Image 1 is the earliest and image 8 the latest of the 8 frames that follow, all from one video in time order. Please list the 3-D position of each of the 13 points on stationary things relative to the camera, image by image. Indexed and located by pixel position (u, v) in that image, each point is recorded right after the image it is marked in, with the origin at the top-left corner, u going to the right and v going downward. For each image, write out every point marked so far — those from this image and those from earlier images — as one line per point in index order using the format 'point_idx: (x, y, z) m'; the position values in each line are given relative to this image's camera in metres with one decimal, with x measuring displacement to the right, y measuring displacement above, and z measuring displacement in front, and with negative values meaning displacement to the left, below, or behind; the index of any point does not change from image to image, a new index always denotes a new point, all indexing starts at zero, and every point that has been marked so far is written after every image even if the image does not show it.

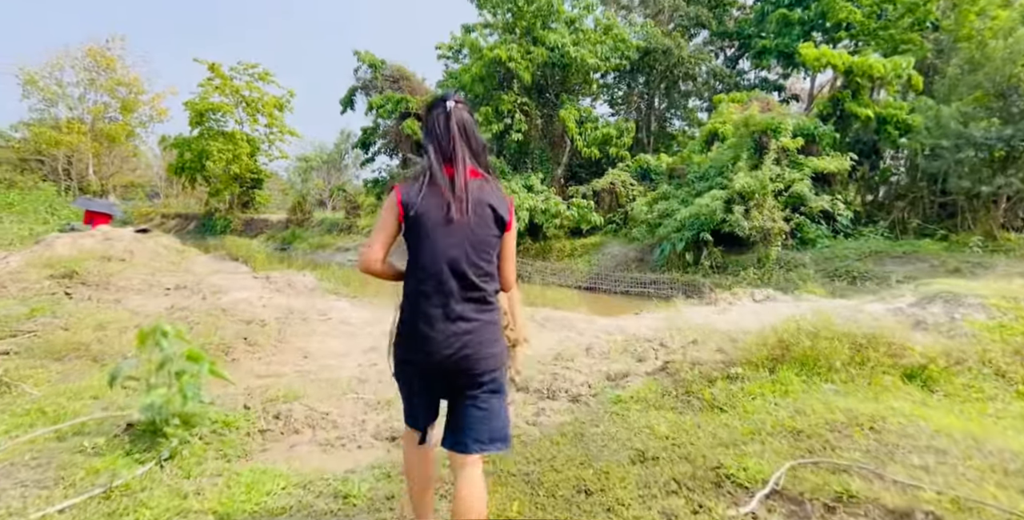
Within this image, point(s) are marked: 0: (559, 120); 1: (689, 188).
0: (+1.3, +3.7, +15.9) m
1: (+4.1, +1.6, +13.4) m
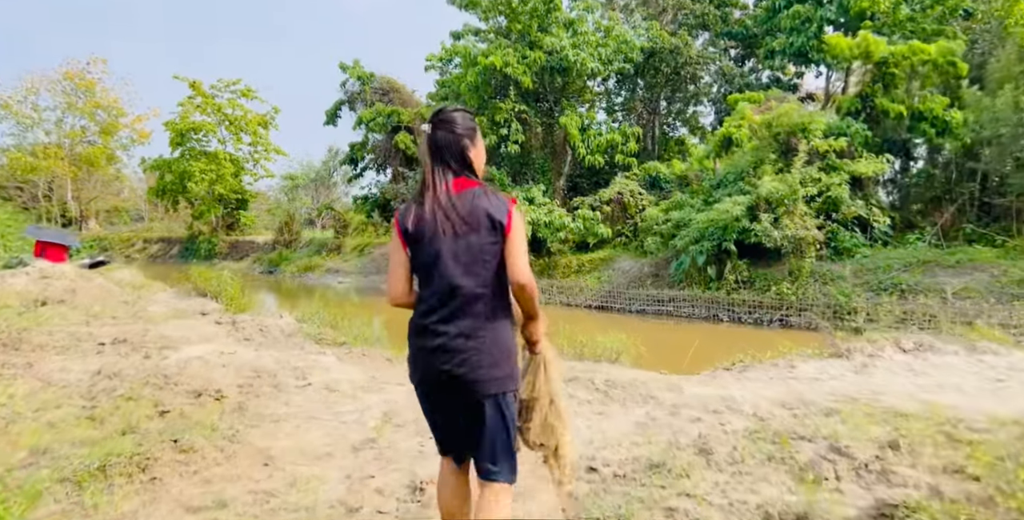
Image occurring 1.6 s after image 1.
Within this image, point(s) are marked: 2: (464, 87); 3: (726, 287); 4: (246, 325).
0: (+1.2, +3.3, +14.9) m
1: (+4.1, +1.3, +12.4) m
2: (-1.2, +4.2, +14.3) m
3: (+4.1, -0.5, +11.4) m
4: (-2.6, -0.6, +5.7) m
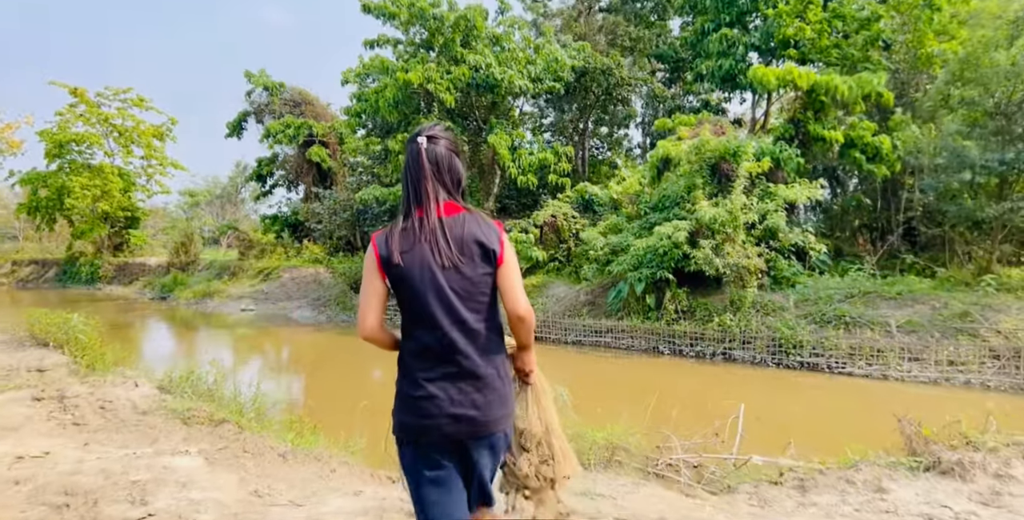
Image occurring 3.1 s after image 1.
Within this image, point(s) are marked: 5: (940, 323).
0: (-0.6, +2.7, +14.0) m
1: (+2.7, +0.8, +11.8) m
2: (-2.8, +3.5, +13.2) m
3: (+2.8, -1.0, +10.8) m
4: (-3.1, -1.0, +4.3) m
5: (+6.2, -0.9, +8.5) m
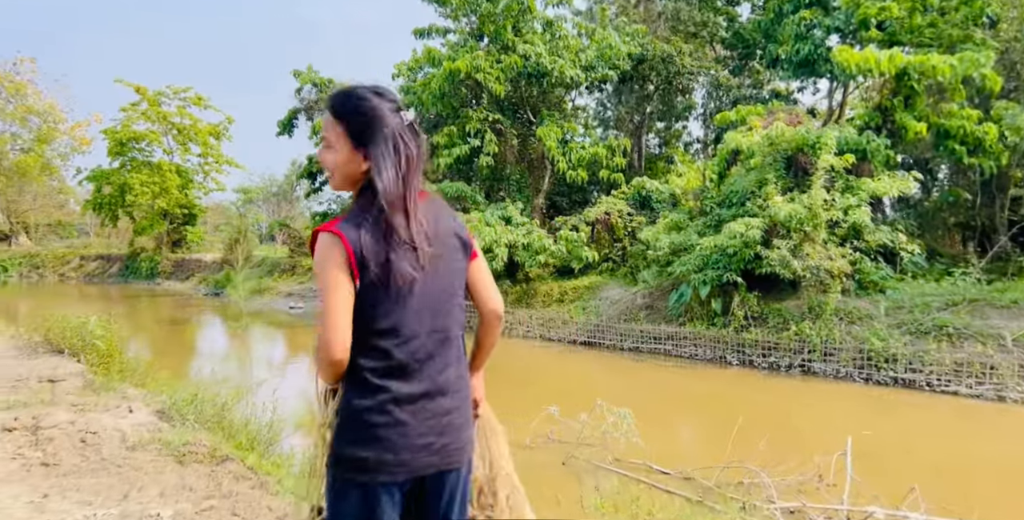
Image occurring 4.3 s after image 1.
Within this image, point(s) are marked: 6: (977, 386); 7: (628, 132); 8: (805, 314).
0: (+0.6, +2.7, +13.3) m
1: (+3.6, +0.8, +10.8) m
2: (-1.7, +3.6, +12.6) m
3: (+3.7, -1.1, +9.8) m
4: (-2.7, -1.0, +3.8) m
5: (+6.8, -0.9, +7.3) m
6: (+5.7, -1.6, +7.3) m
7: (+3.0, +3.3, +15.1) m
8: (+4.6, -0.8, +9.3) m
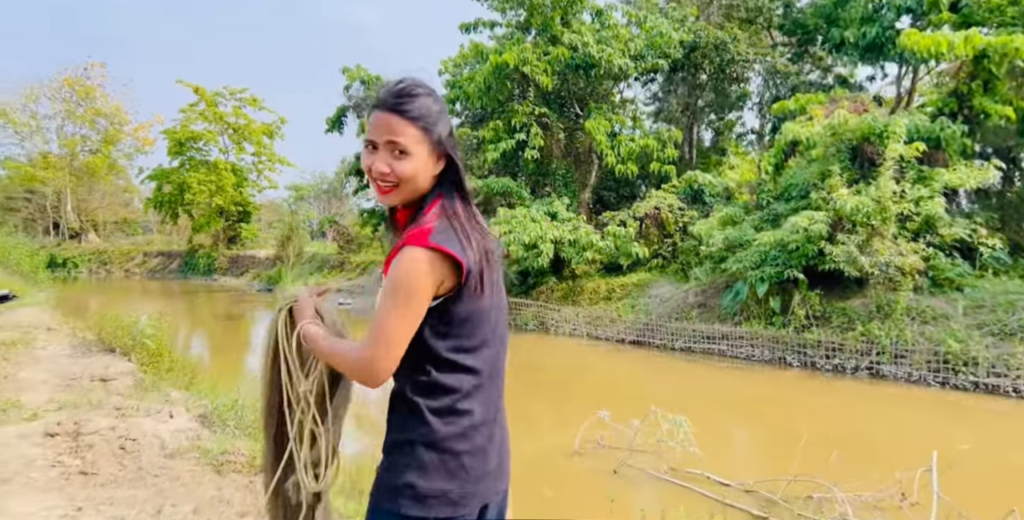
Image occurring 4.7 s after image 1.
0: (+1.6, +2.7, +12.9) m
1: (+4.4, +0.8, +10.3) m
2: (-0.8, +3.6, +12.4) m
3: (+4.4, -1.0, +9.3) m
4: (-2.4, -1.0, +3.7) m
5: (+7.4, -0.9, +6.5) m
6: (+6.3, -1.5, +6.6) m
7: (+4.1, +3.4, +14.5) m
8: (+5.3, -0.8, +8.7) m
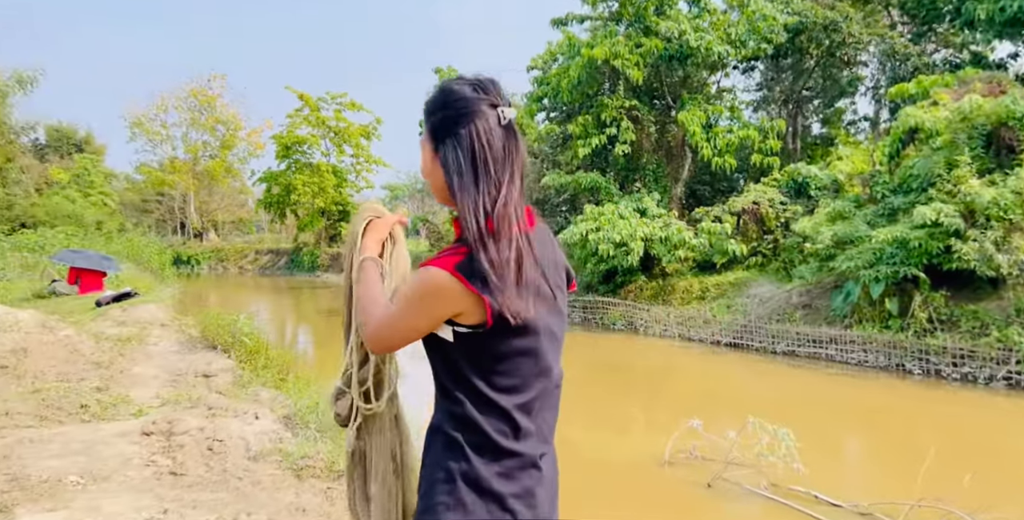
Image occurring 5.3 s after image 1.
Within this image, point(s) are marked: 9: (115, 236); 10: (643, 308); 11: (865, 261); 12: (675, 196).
0: (+3.5, +2.8, +12.4) m
1: (+5.9, +0.8, +9.4) m
2: (+1.0, +3.7, +12.2) m
3: (+5.7, -1.0, +8.3) m
4: (-1.9, -1.0, +3.9) m
5: (+8.2, -0.9, +5.2) m
6: (+7.2, -1.5, +5.4) m
7: (+6.2, +3.4, +13.6) m
8: (+6.5, -0.8, +7.6) m
9: (-11.8, +0.7, +17.5) m
10: (+2.6, -0.9, +11.5) m
11: (+5.2, 0.0, +8.8) m
12: (+3.6, +1.4, +13.1) m
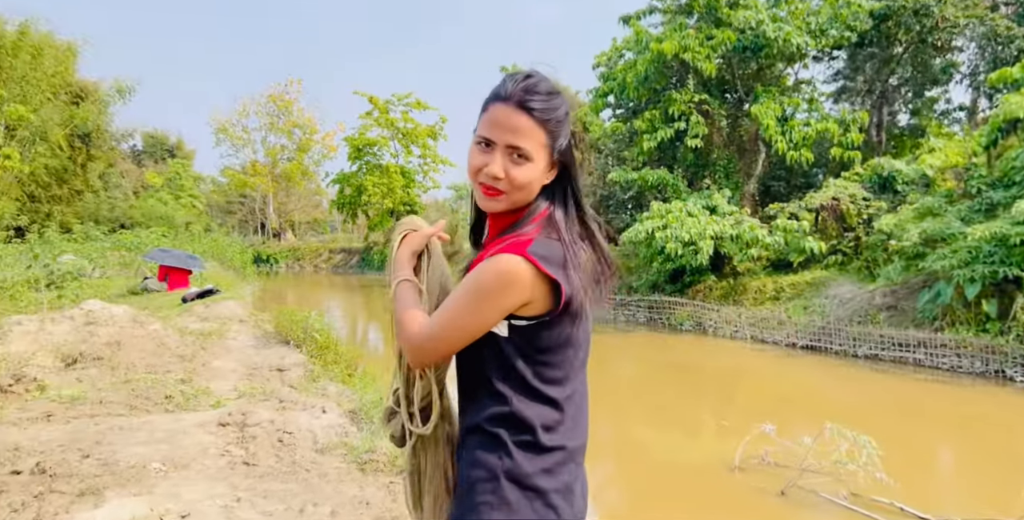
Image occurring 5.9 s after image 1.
0: (+4.8, +2.8, +11.9) m
1: (+6.8, +0.9, +8.6) m
2: (+2.4, +3.7, +12.0) m
3: (+6.5, -1.0, +7.6) m
4: (-1.5, -1.0, +4.1) m
5: (+8.7, -0.9, +4.2) m
6: (+7.7, -1.5, +4.6) m
7: (+7.6, +3.4, +12.8) m
8: (+7.2, -0.8, +6.8) m
9: (-9.8, +0.8, +18.7) m
10: (+3.8, -0.9, +11.2) m
11: (+6.1, 0.0, +8.1) m
12: (+5.0, +1.4, +12.5) m
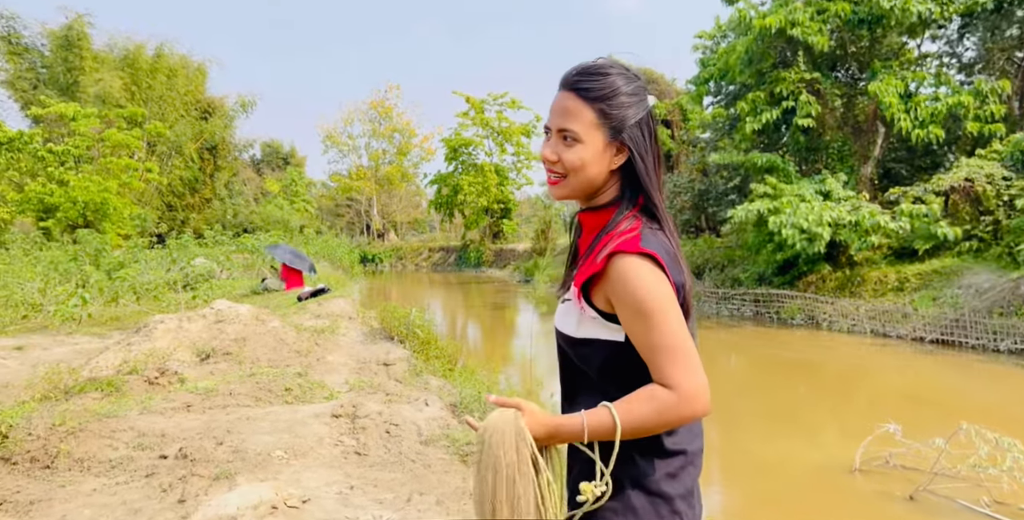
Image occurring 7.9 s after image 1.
0: (+6.5, +3.0, +10.9) m
1: (+8.1, +1.1, +7.4) m
2: (+4.2, +3.8, +11.4) m
3: (+7.7, -0.8, +6.5) m
4: (-0.8, -1.0, +4.3) m
5: (+9.3, -0.7, +2.8) m
6: (+8.3, -1.3, +3.3) m
7: (+9.5, +3.7, +11.4) m
8: (+8.2, -0.6, +5.6) m
9: (-6.7, +0.8, +20.0) m
10: (+5.5, -0.7, +10.4) m
11: (+7.4, +0.2, +7.0) m
12: (+6.9, +1.7, +11.6) m
